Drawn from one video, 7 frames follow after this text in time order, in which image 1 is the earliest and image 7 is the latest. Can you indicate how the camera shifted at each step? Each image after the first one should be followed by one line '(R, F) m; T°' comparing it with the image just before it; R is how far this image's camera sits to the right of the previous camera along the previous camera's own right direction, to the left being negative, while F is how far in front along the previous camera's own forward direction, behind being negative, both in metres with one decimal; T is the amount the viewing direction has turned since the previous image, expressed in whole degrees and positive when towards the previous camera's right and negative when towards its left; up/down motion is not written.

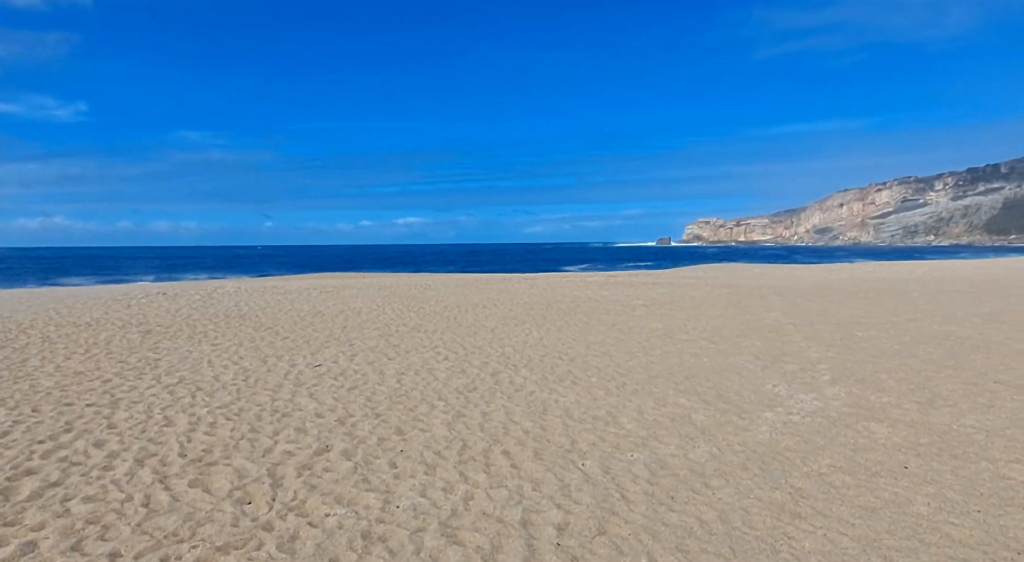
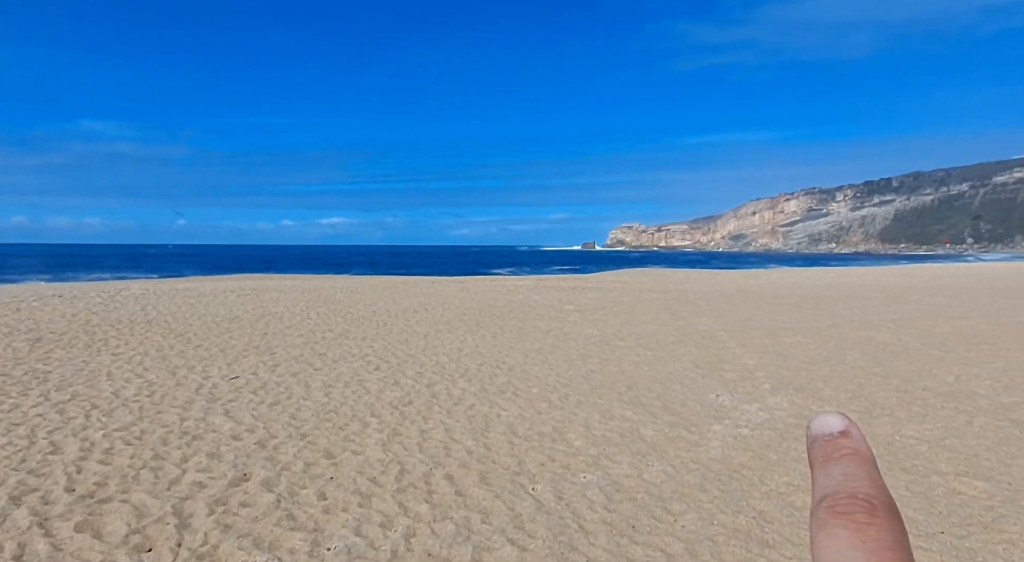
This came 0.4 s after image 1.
(-0.1, +0.3) m; +7°
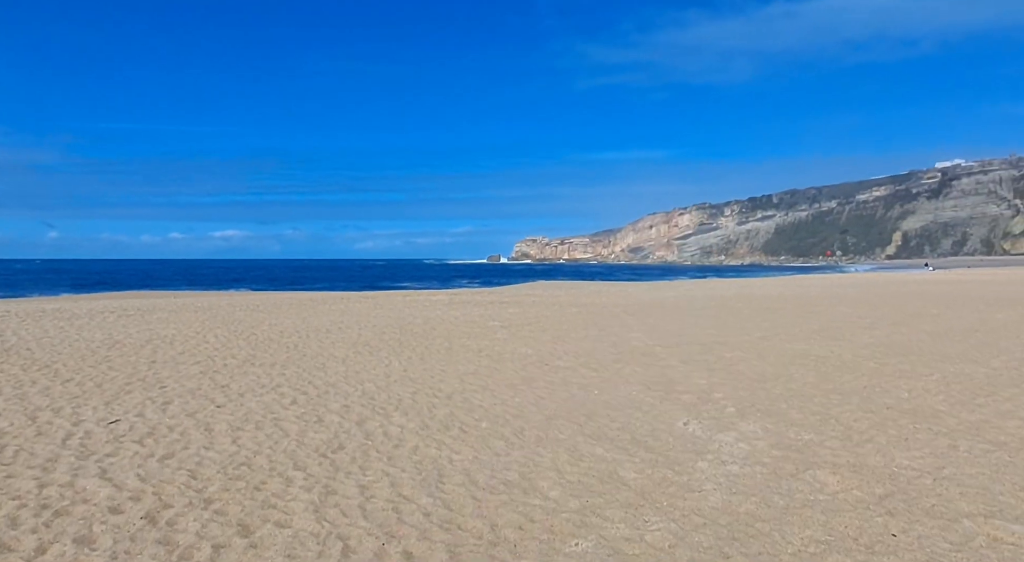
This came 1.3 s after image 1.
(-0.3, +0.7) m; +9°
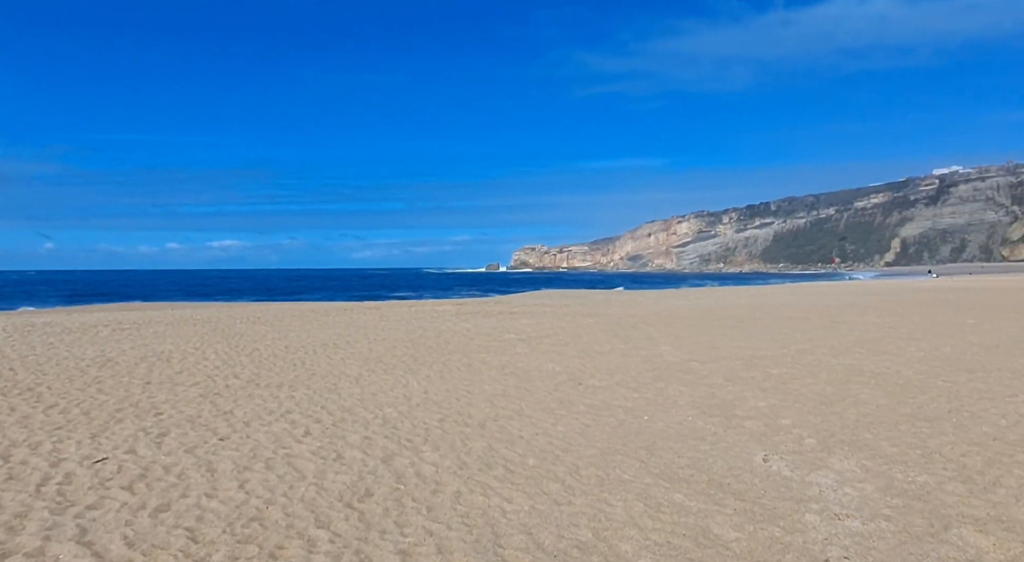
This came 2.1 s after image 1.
(-0.4, +0.7) m; 0°
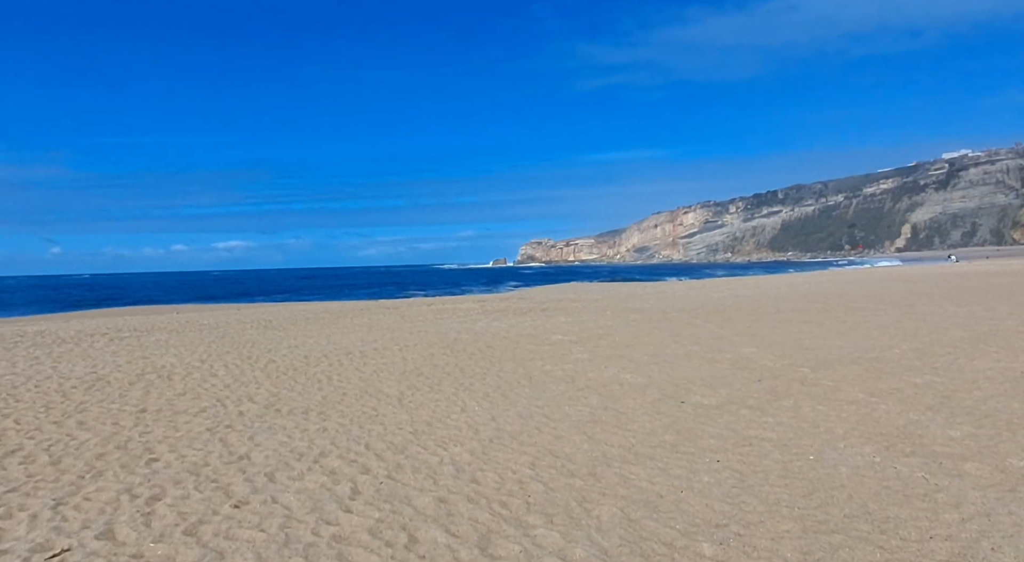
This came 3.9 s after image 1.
(-0.7, +1.5) m; -1°
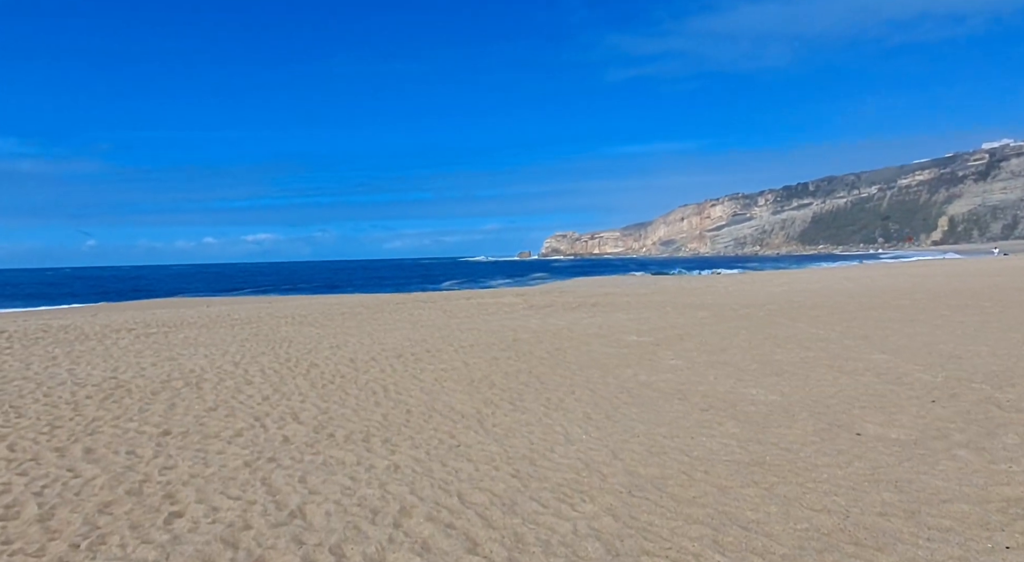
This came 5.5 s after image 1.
(-0.7, +1.4) m; -2°
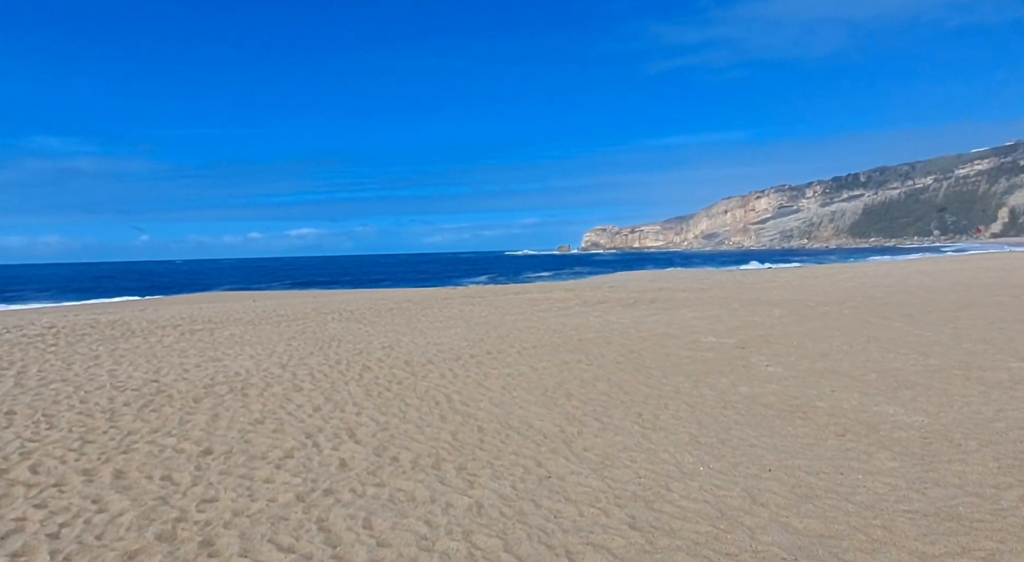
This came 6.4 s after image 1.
(-0.4, +0.8) m; -4°
